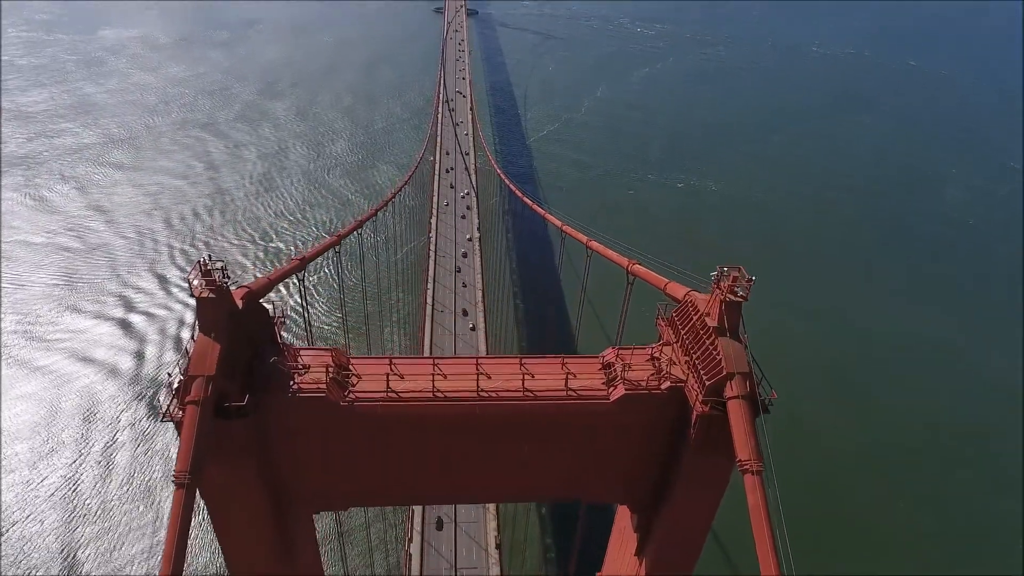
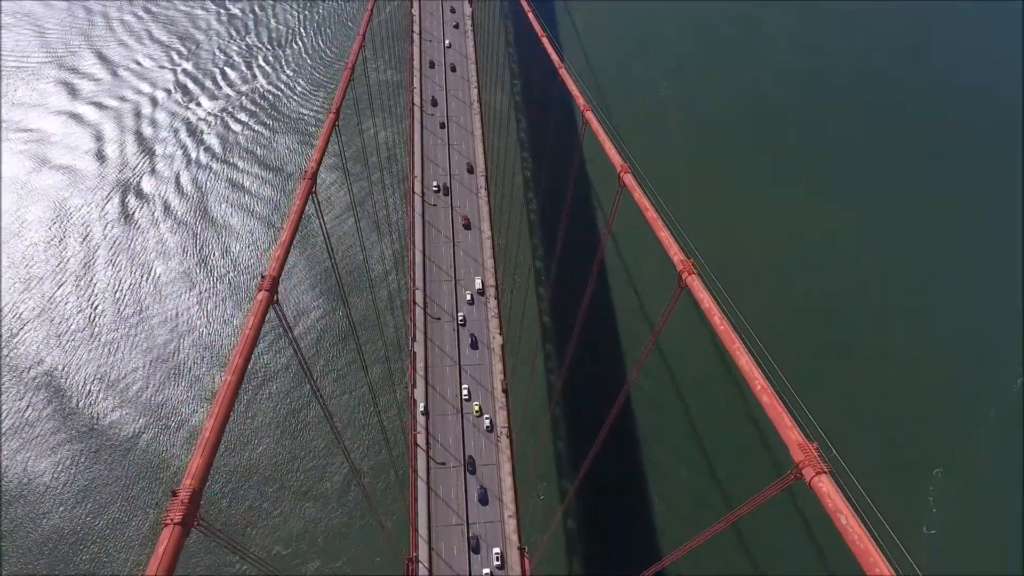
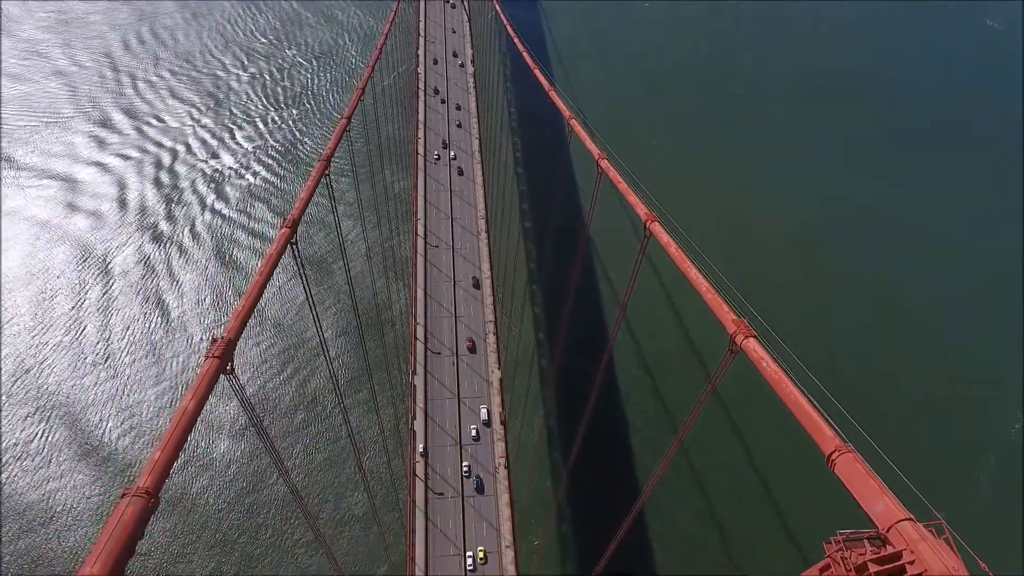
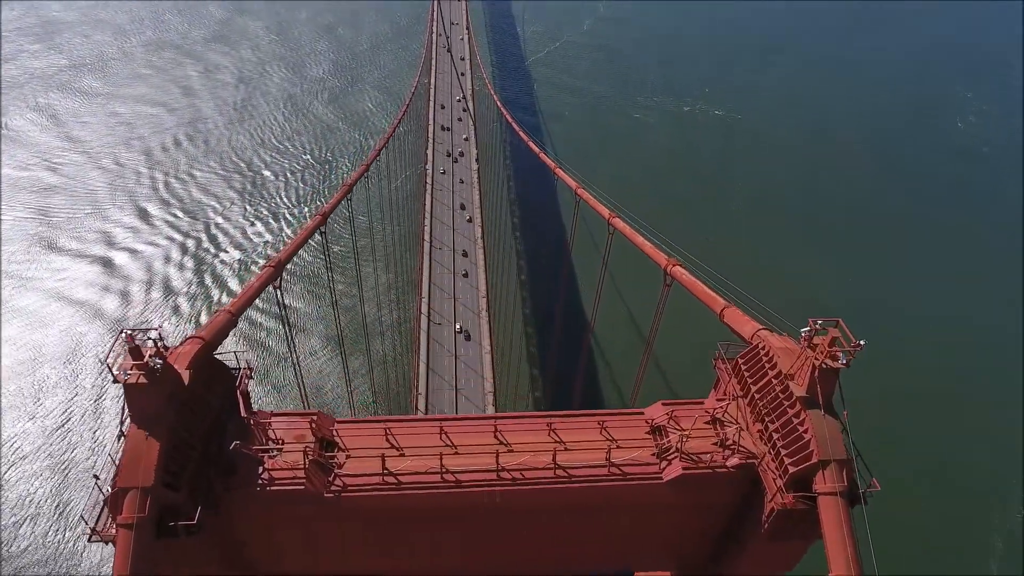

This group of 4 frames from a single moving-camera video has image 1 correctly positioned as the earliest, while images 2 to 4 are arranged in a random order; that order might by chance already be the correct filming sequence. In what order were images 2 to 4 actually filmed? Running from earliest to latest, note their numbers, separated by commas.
4, 3, 2
